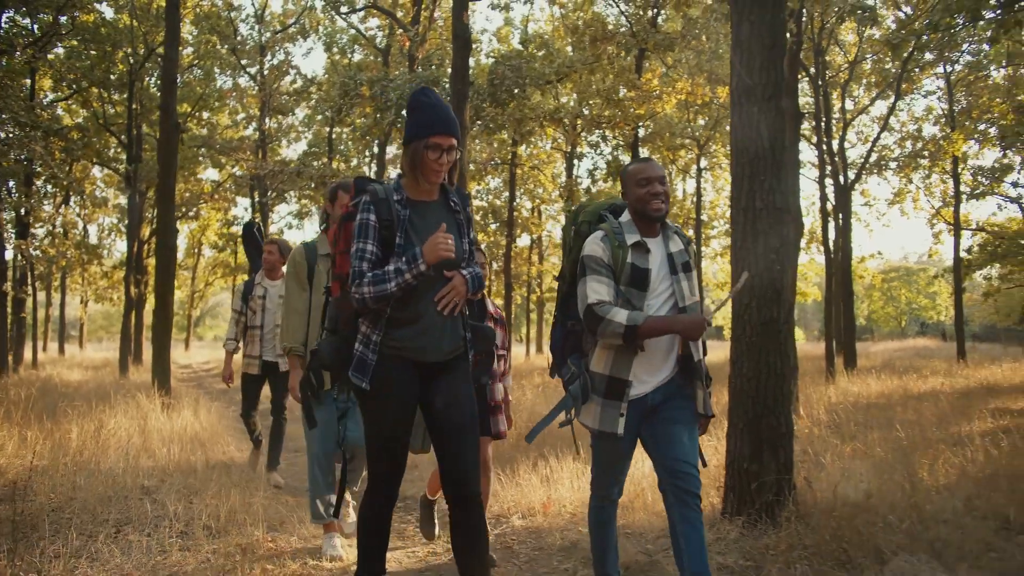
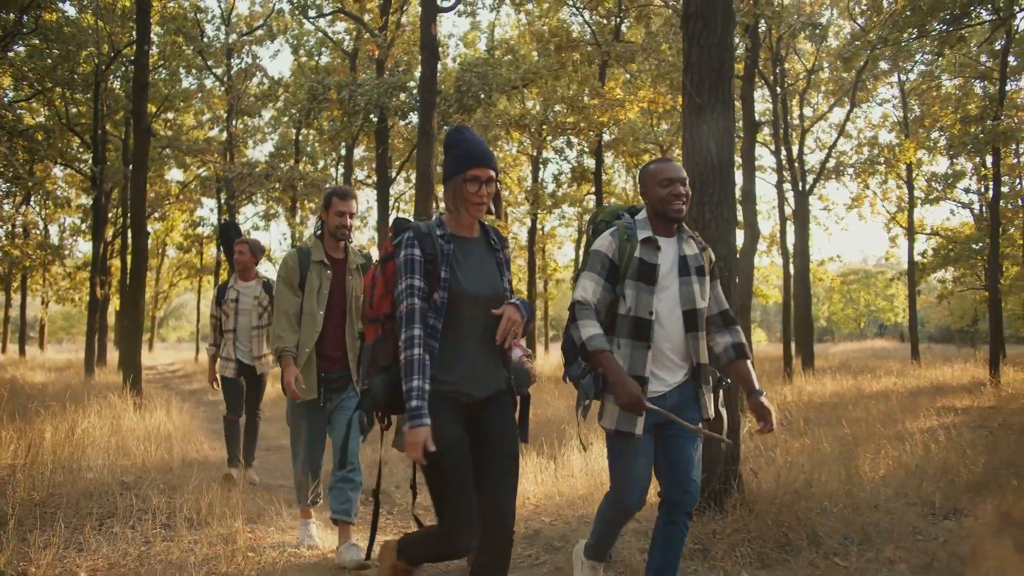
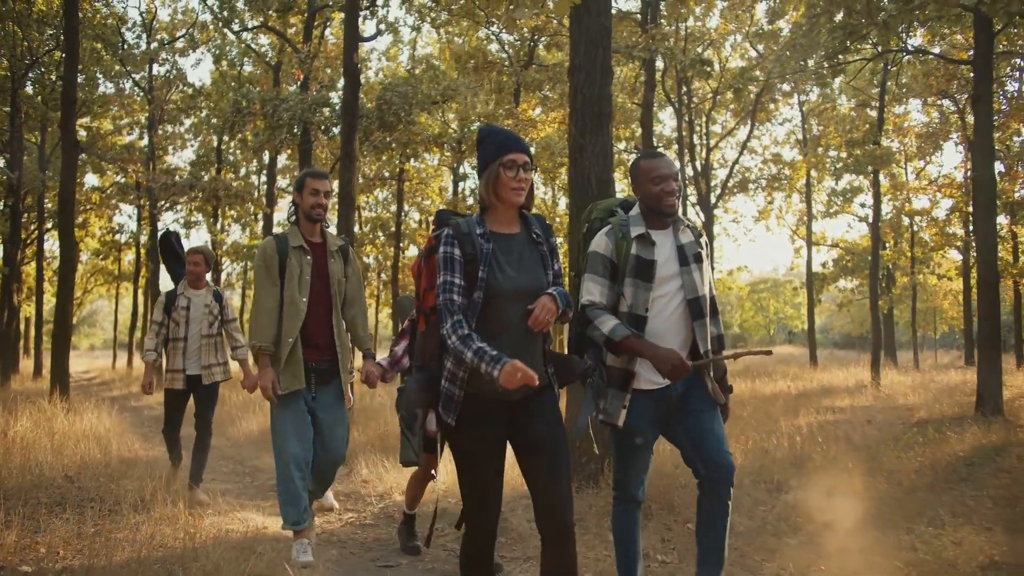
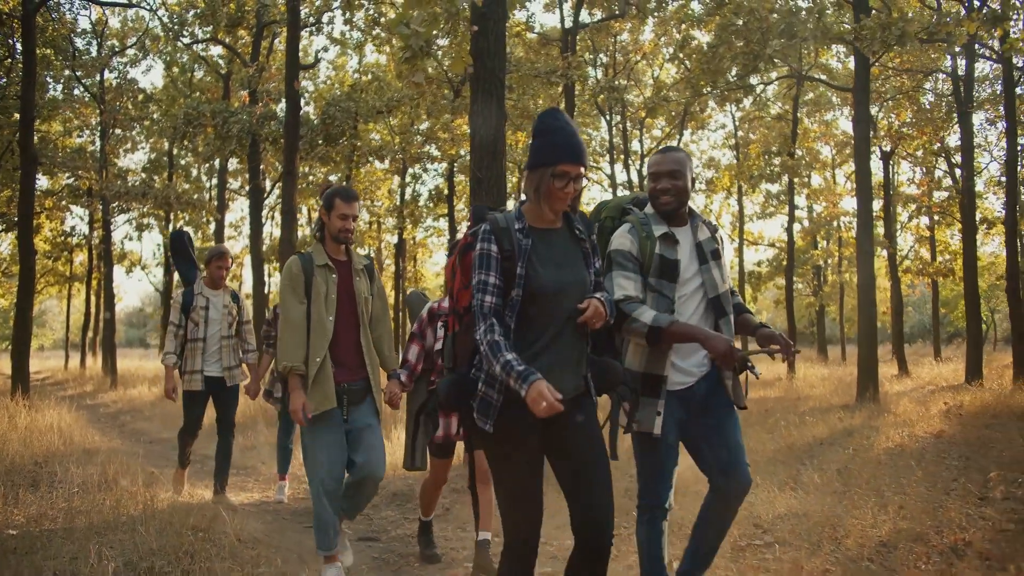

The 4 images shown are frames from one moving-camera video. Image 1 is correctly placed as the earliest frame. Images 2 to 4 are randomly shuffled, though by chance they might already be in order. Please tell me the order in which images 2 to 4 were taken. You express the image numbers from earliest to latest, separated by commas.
2, 3, 4
